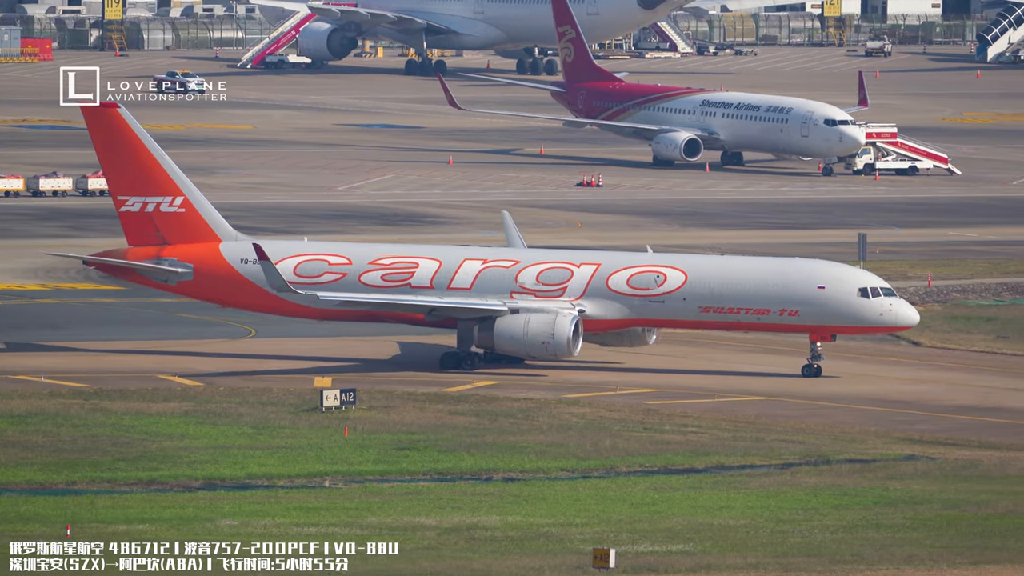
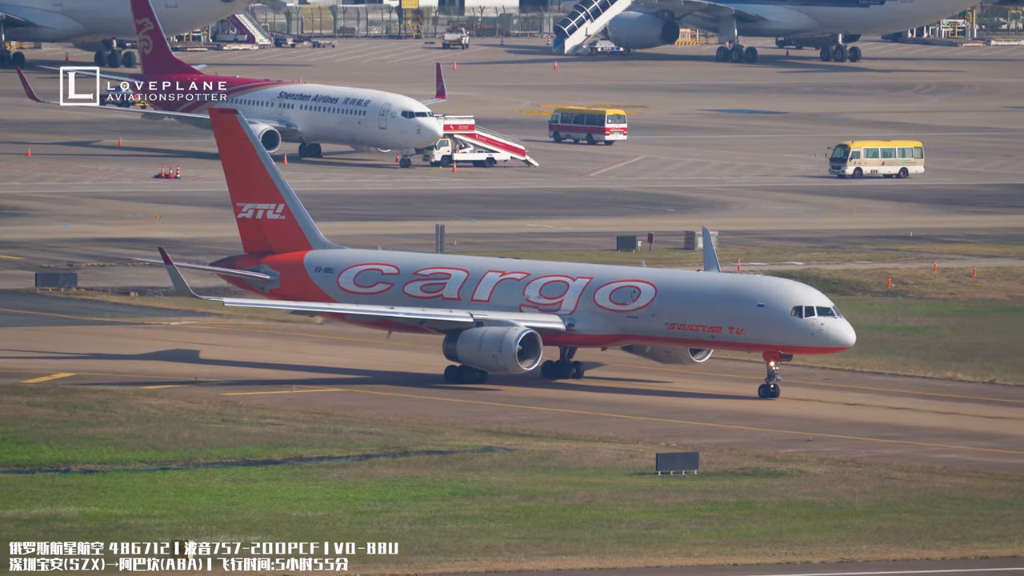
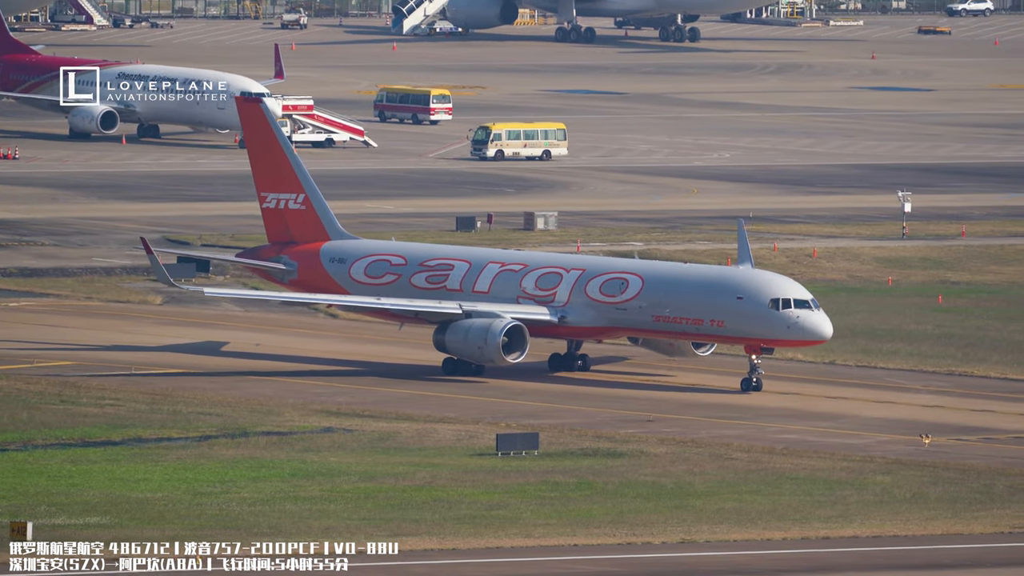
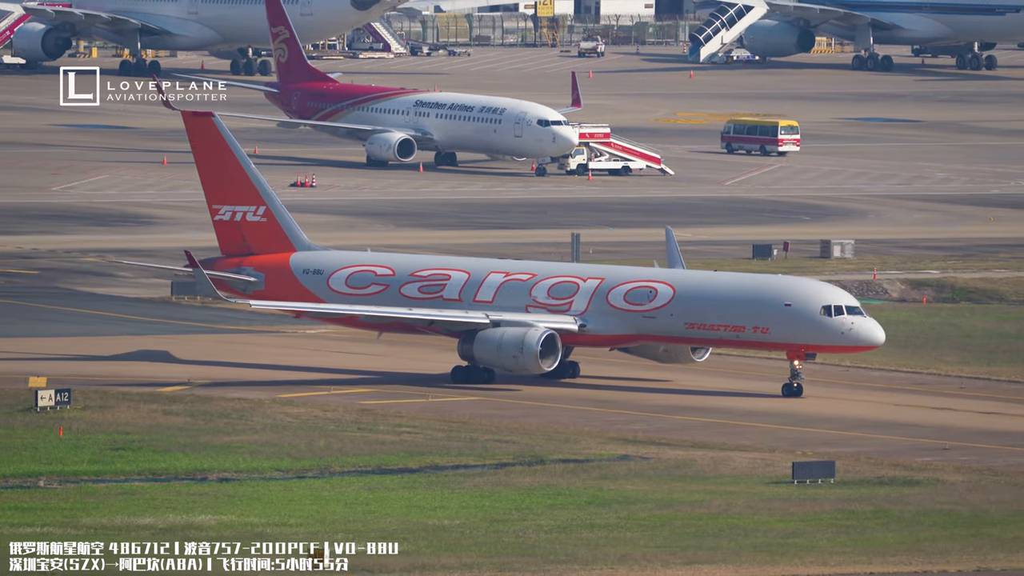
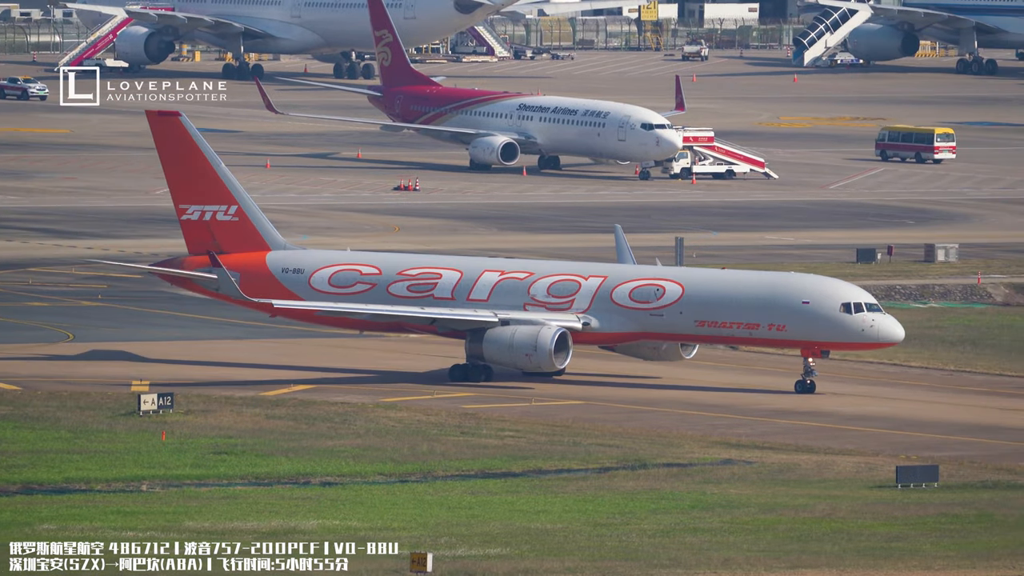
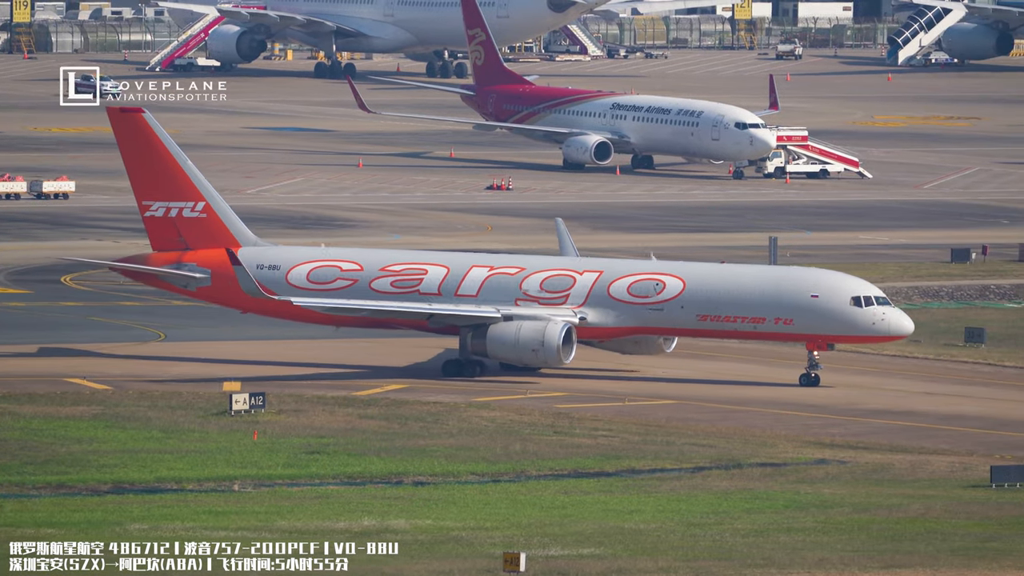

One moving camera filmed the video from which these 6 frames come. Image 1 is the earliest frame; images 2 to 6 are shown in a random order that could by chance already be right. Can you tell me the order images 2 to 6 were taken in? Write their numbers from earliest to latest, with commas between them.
6, 5, 4, 2, 3
